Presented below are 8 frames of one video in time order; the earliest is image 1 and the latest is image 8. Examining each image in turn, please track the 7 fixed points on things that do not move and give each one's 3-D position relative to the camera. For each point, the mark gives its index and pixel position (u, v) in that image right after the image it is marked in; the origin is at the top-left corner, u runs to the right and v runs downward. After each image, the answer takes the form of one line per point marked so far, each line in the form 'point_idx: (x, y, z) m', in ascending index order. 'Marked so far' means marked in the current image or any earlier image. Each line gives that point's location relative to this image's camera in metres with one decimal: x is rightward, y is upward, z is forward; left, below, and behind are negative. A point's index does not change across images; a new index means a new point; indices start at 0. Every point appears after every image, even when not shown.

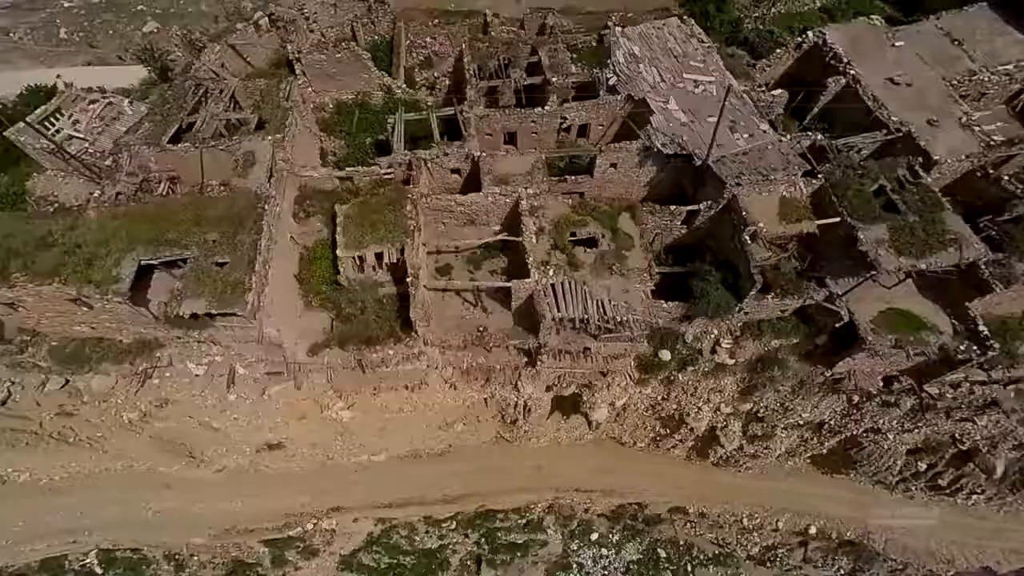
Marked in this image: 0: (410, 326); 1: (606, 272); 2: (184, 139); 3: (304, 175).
0: (-3.9, -1.5, +18.3) m
1: (+3.8, +0.9, +18.9) m
2: (-13.4, +6.1, +19.1) m
3: (-8.7, +4.7, +19.6) m
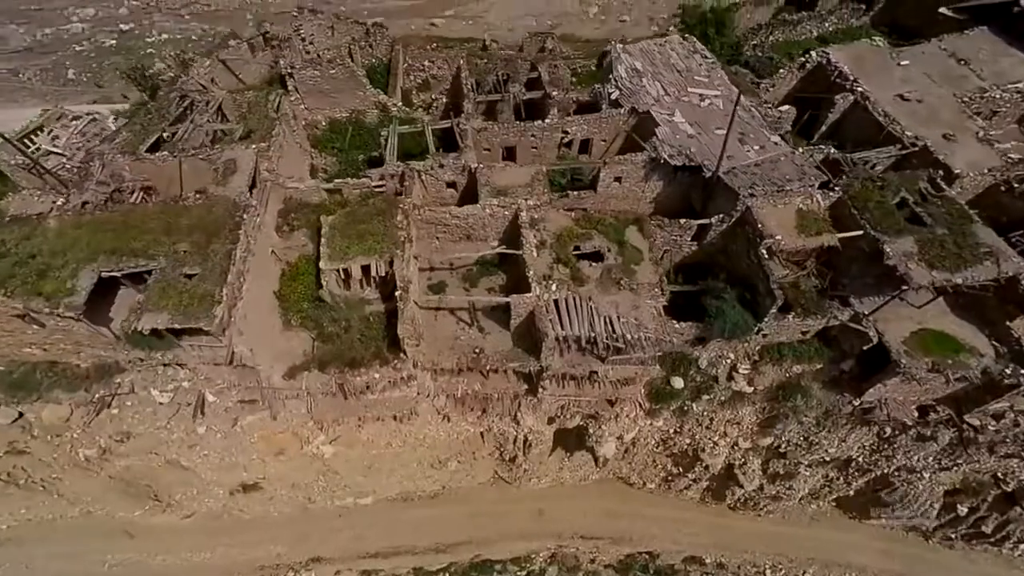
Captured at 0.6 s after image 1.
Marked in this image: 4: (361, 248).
0: (-4.0, -2.1, +16.6) m
1: (+3.8, +0.2, +17.4) m
2: (-13.5, +5.4, +18.0) m
3: (-8.7, +4.0, +18.4) m
4: (-5.2, +1.4, +16.2) m
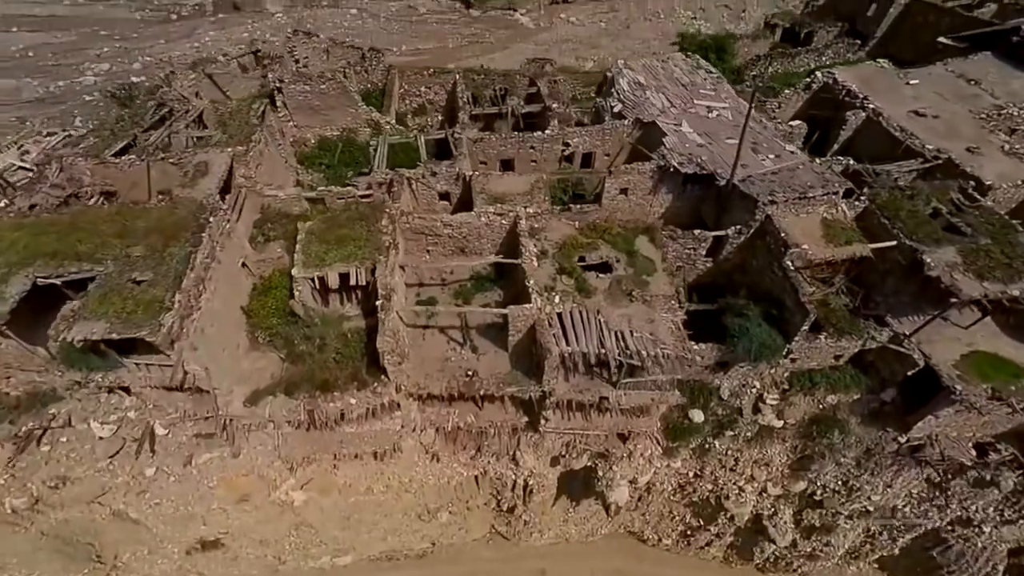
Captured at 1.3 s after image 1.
0: (-4.0, -2.4, +14.4) m
1: (+3.7, -0.2, +15.5) m
2: (-13.6, +4.8, +16.6) m
3: (-8.8, +3.4, +16.8) m
4: (-5.3, +1.1, +14.4) m
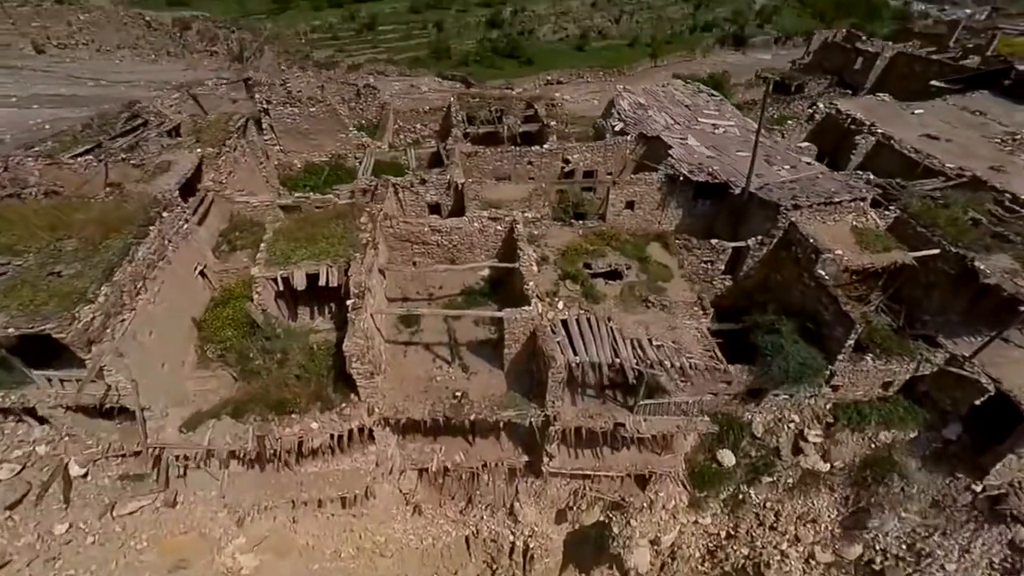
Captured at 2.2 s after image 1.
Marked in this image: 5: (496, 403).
0: (-4.1, -2.5, +12.0) m
1: (+3.6, -0.5, +13.4) m
2: (-13.7, +4.3, +15.2) m
3: (-8.9, +2.9, +15.2) m
4: (-5.4, +1.0, +12.5) m
5: (-0.4, -3.0, +12.4) m
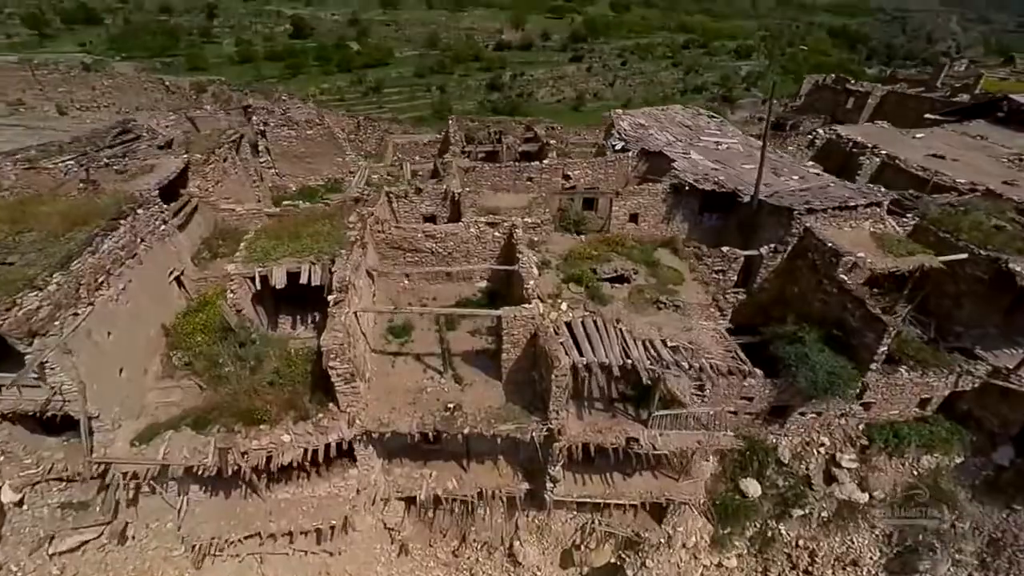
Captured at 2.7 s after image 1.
0: (-4.2, -2.4, +10.7) m
1: (+3.6, -0.6, +12.3) m
2: (-13.7, +3.9, +14.7) m
3: (-8.9, +2.5, +14.6) m
4: (-5.4, +0.9, +11.6) m
5: (-0.5, -3.0, +11.1) m
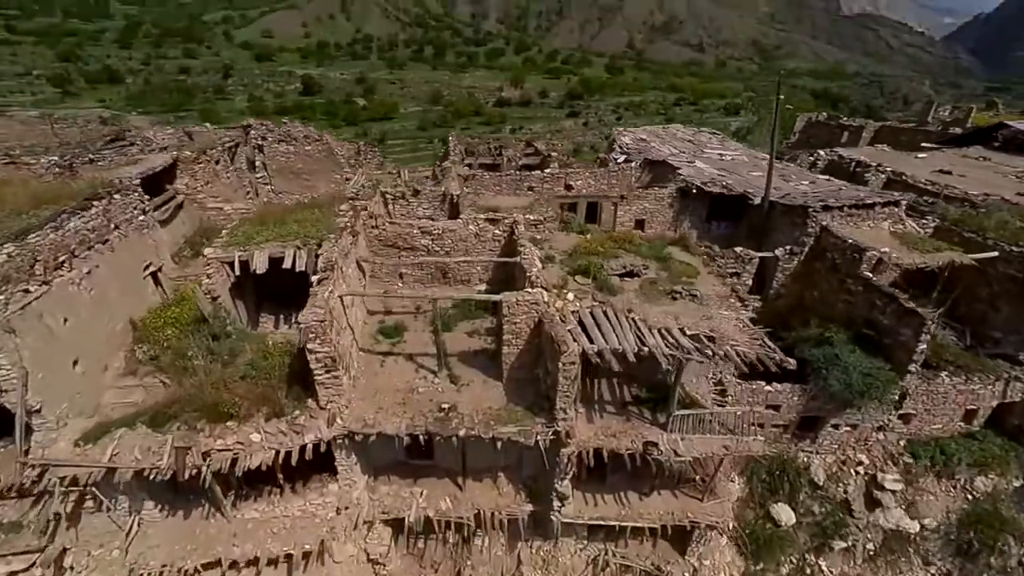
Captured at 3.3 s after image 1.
0: (-4.1, -2.1, +9.5) m
1: (+3.6, -0.4, +11.3) m
2: (-13.7, +3.8, +14.2) m
3: (-8.9, +2.4, +13.8) m
4: (-5.4, +1.2, +10.8) m
5: (-0.4, -2.7, +9.8) m
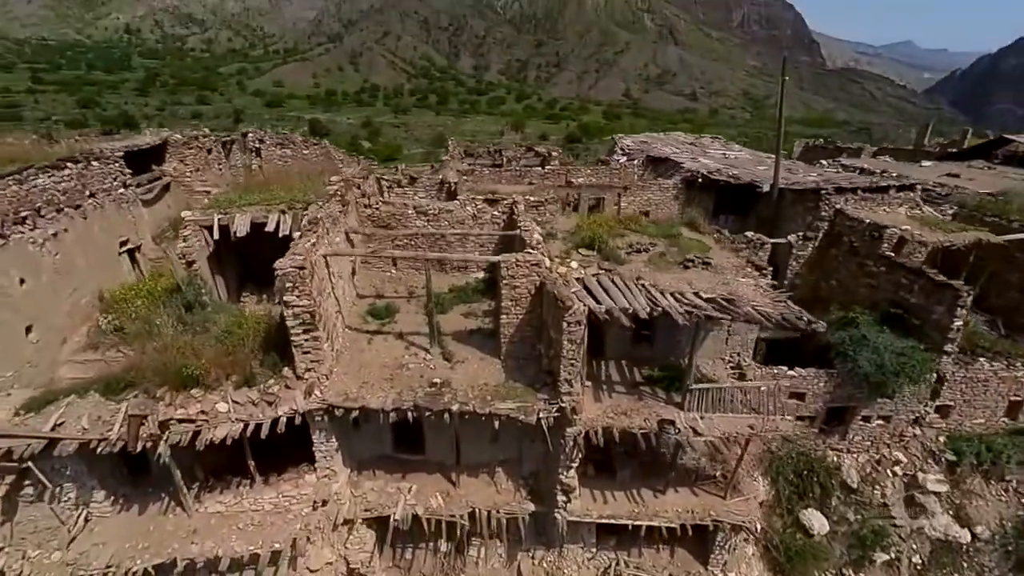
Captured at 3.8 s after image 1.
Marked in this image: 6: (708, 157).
0: (-4.1, -1.3, +8.5) m
1: (+3.6, +0.2, +10.5) m
2: (-13.7, +4.2, +13.7) m
3: (-8.9, +2.8, +13.3) m
4: (-5.4, +1.8, +10.1) m
5: (-0.4, -2.0, +8.8) m
6: (+7.2, +4.7, +17.4) m
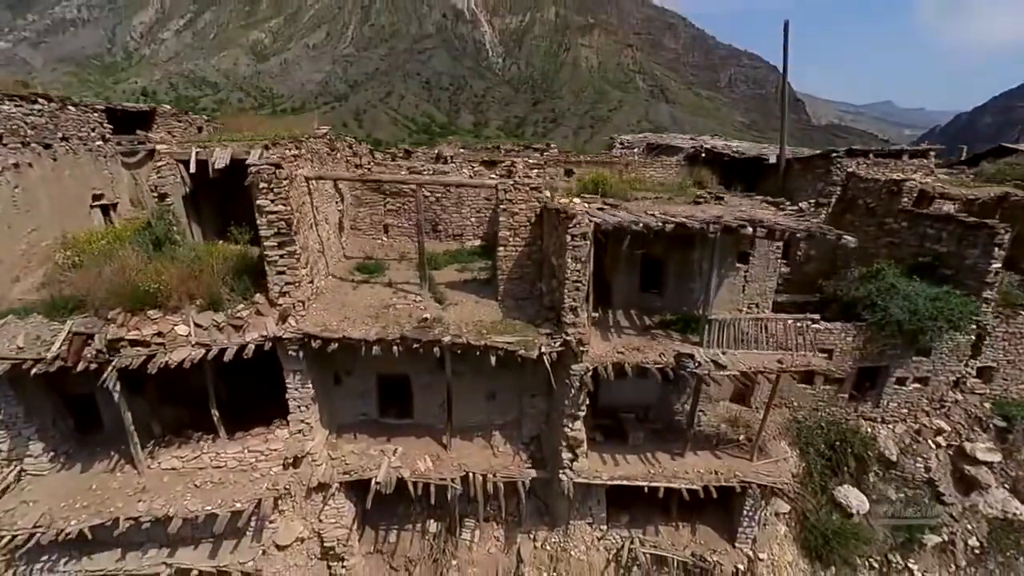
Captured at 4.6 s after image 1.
0: (-4.2, 0.0, +7.7) m
1: (+3.6, +1.3, +9.8) m
2: (-13.8, +4.8, +13.4) m
3: (-9.0, +3.5, +12.8) m
4: (-5.5, +2.9, +9.5) m
5: (-0.5, -0.7, +7.9) m
6: (+7.1, +5.1, +17.1) m
